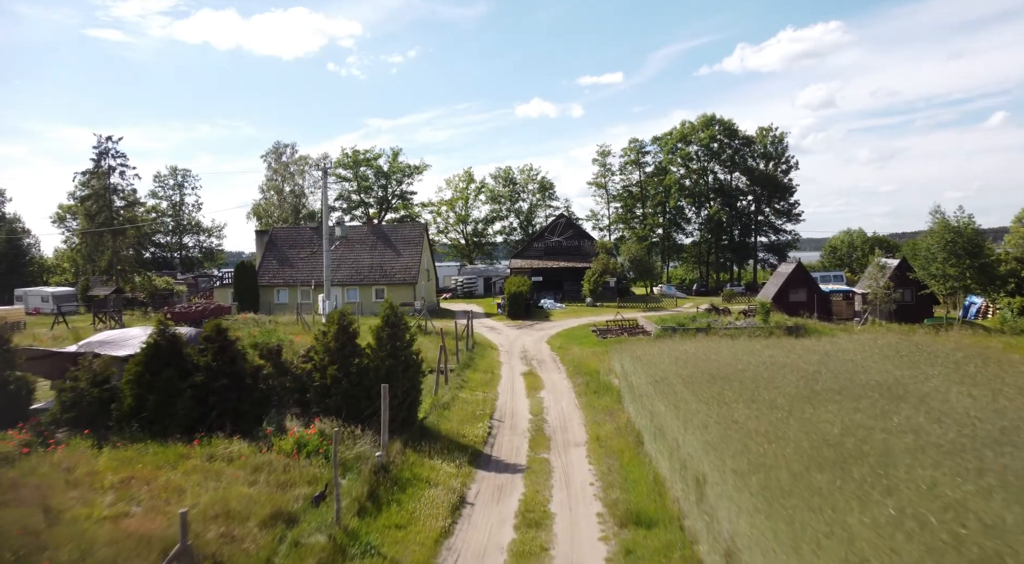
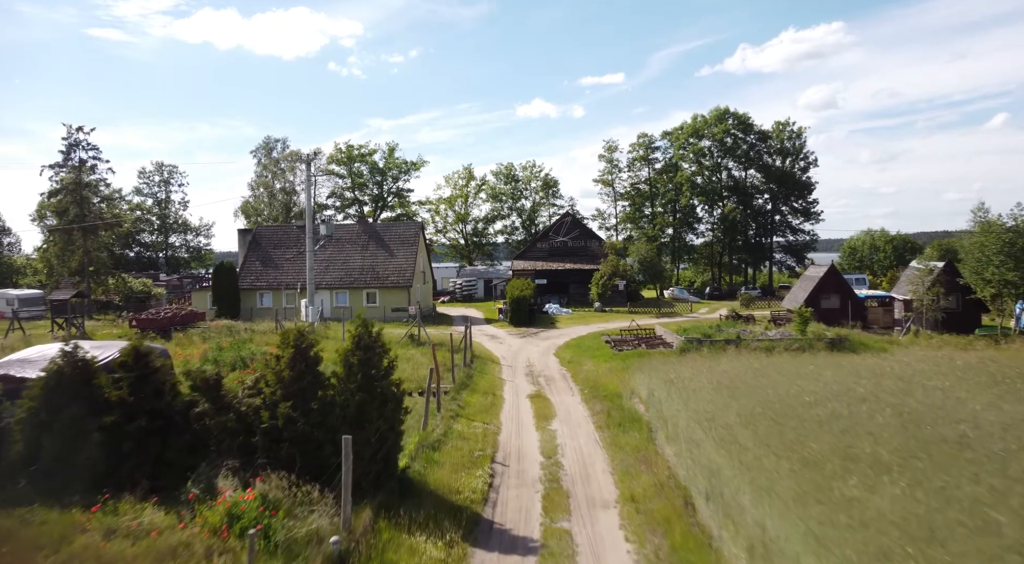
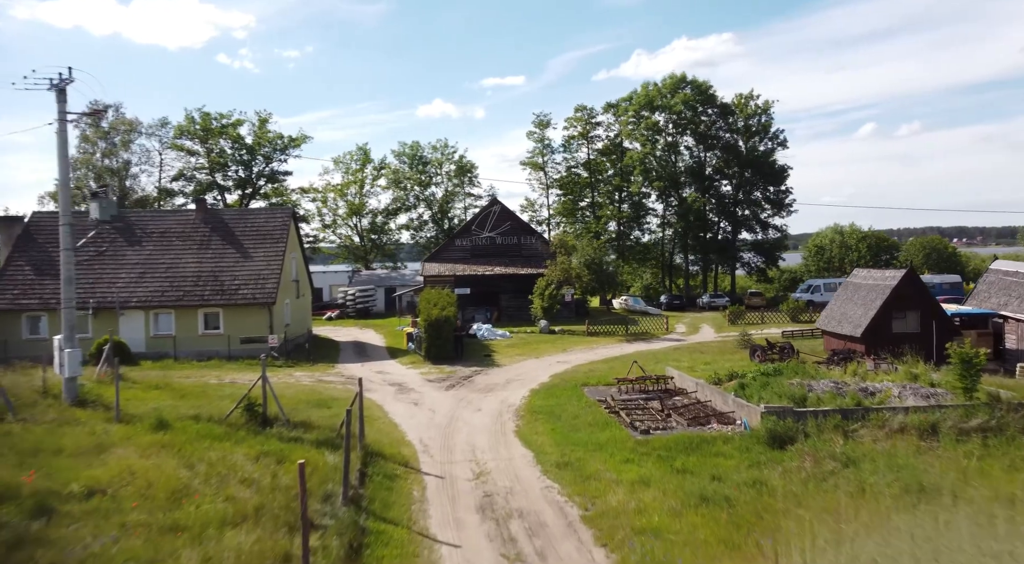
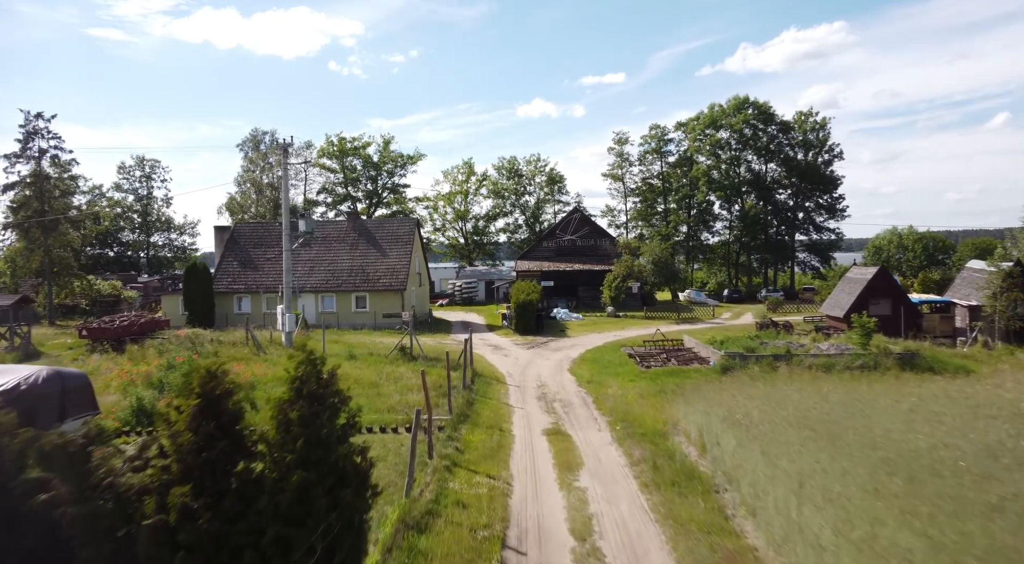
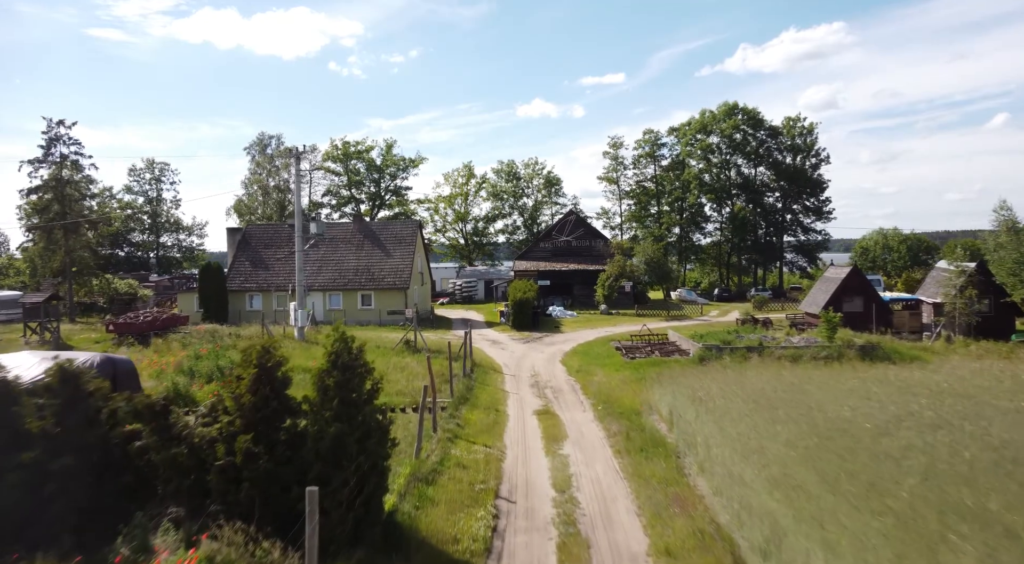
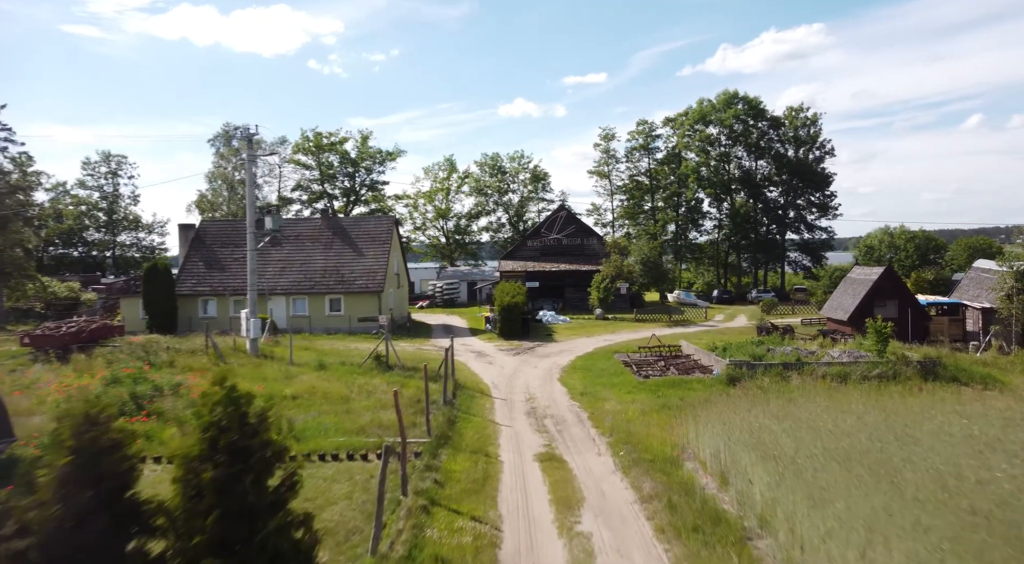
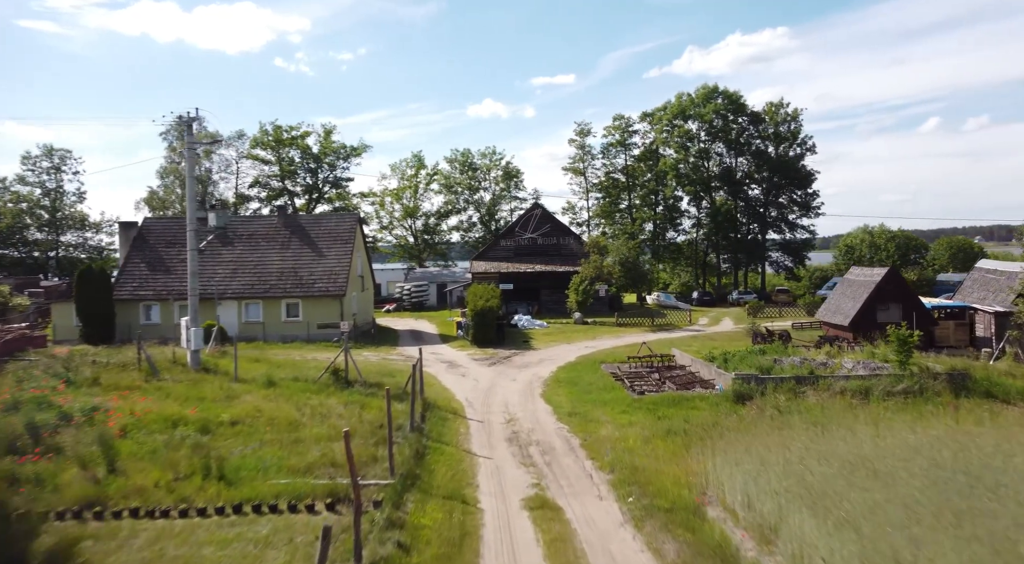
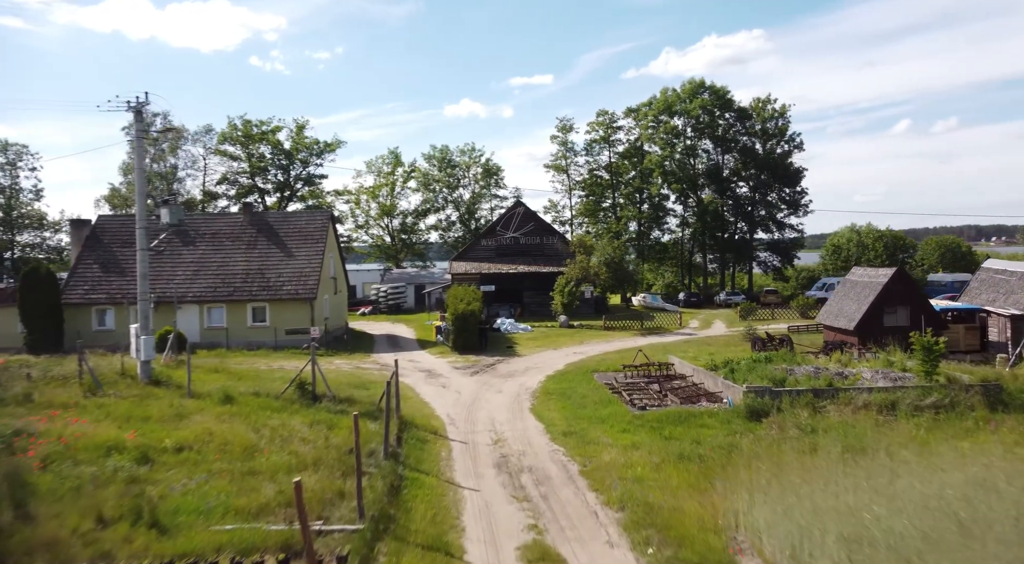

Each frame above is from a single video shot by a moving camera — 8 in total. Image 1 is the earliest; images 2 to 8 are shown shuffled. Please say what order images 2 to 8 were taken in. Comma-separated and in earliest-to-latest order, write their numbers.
2, 5, 4, 6, 7, 8, 3
